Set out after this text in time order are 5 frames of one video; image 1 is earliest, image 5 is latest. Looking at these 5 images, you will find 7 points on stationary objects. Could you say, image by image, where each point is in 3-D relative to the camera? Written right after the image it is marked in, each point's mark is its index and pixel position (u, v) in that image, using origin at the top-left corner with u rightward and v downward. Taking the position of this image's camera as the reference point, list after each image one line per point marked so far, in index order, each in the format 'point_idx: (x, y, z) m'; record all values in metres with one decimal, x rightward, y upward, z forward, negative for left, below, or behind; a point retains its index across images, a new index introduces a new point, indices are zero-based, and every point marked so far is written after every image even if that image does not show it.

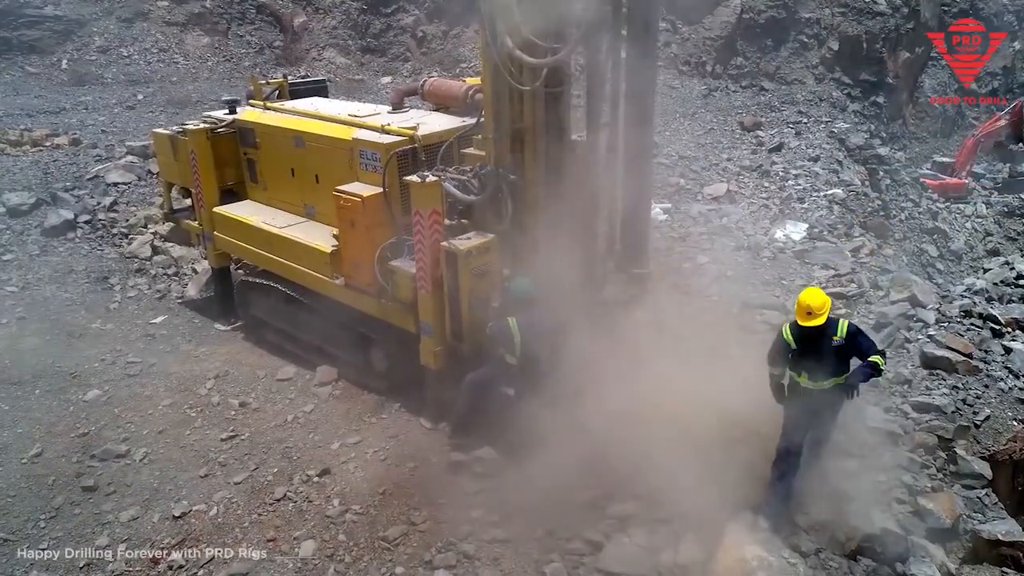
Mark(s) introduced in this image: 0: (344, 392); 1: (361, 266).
0: (-0.9, -0.5, +4.0) m
1: (-0.7, +0.1, +3.6) m
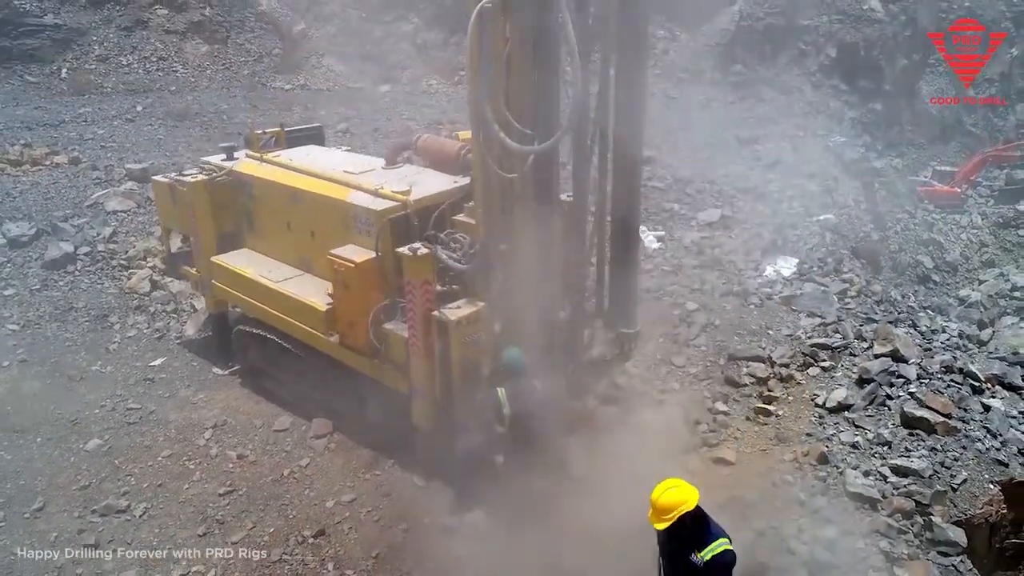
0: (-0.9, -0.8, +4.1) m
1: (-0.8, -0.2, +3.7) m
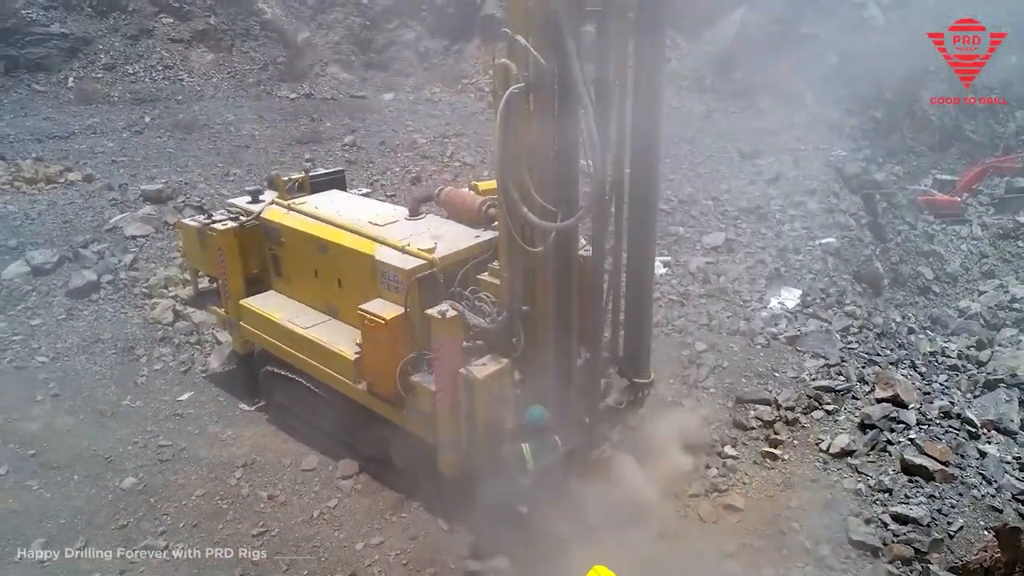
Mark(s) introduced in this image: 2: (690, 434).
0: (-0.8, -1.1, +4.3) m
1: (-0.7, -0.5, +3.9) m
2: (+1.0, -0.8, +4.3) m
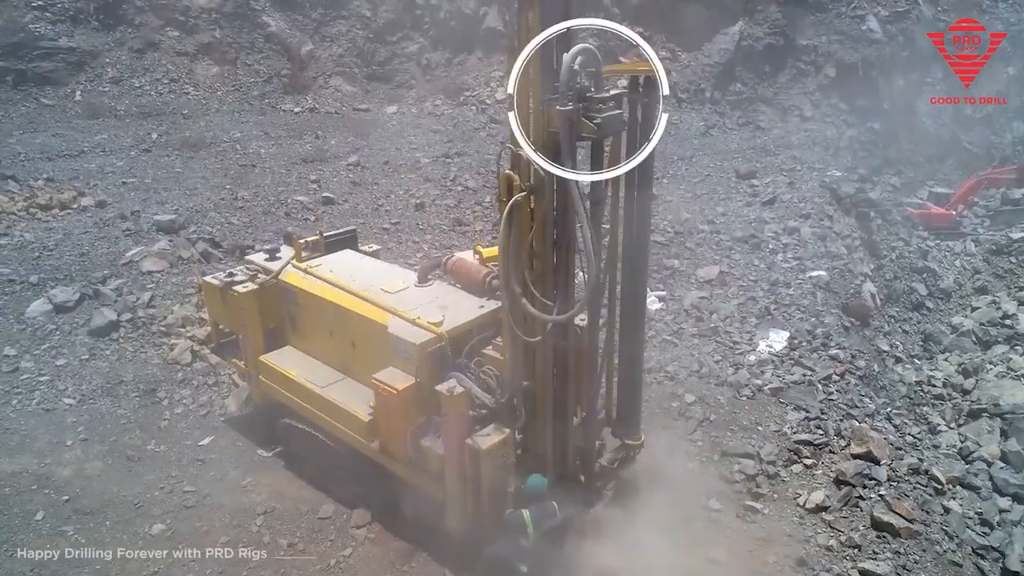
0: (-0.8, -1.5, +4.6) m
1: (-0.7, -0.9, +4.2) m
2: (+1.0, -1.2, +4.7) m
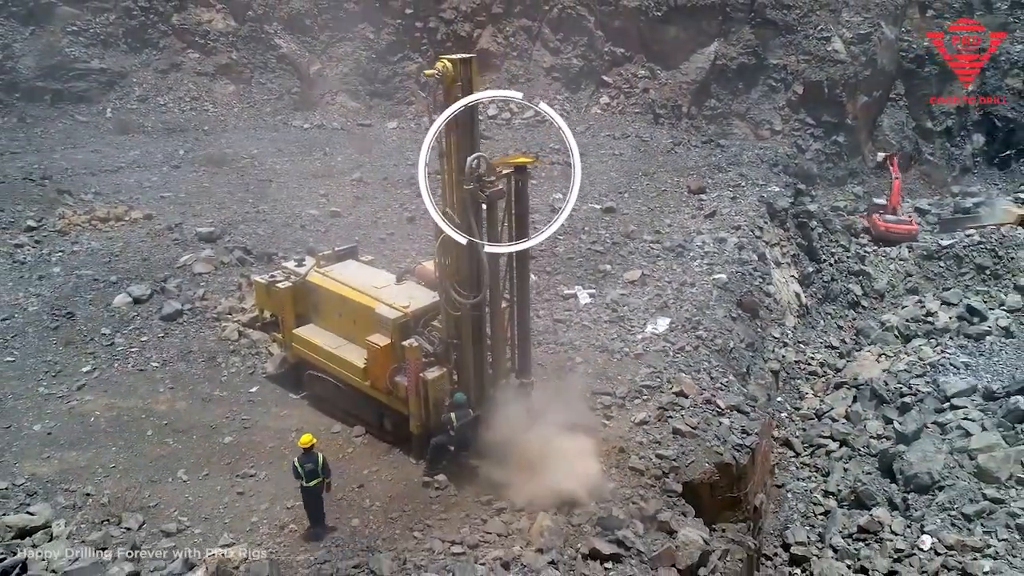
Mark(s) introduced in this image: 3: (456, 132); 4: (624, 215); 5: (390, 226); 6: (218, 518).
0: (-1.4, -1.5, +7.3) m
1: (-1.2, -0.8, +6.9) m
2: (+0.5, -1.2, +7.3) m
3: (-0.4, +1.3, +6.1) m
4: (+2.1, +1.4, +14.7) m
5: (-2.3, +1.2, +14.1) m
6: (-2.6, -2.0, +6.7) m
